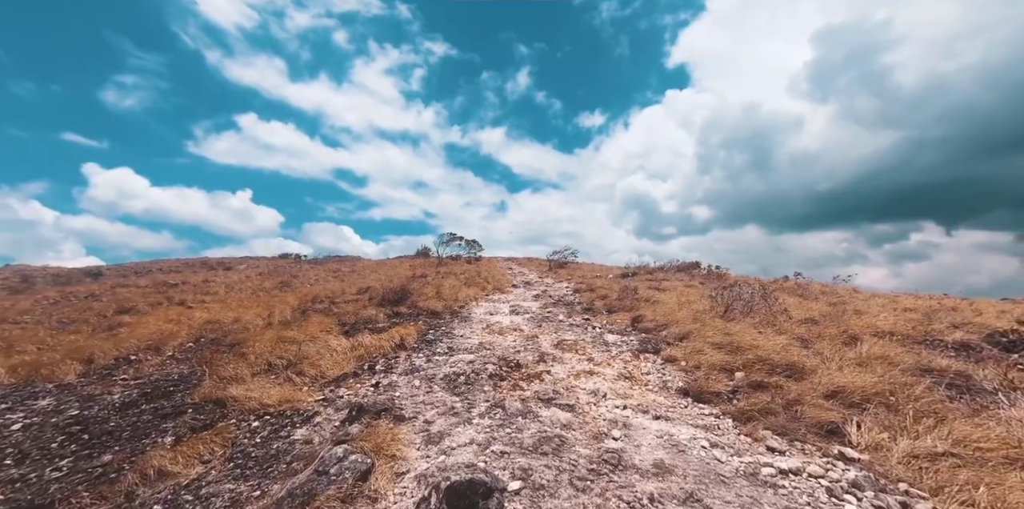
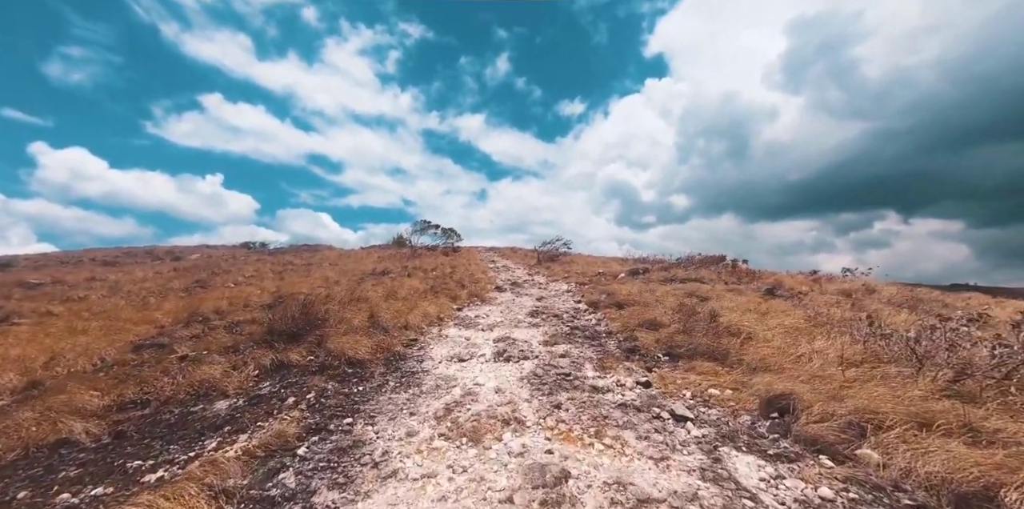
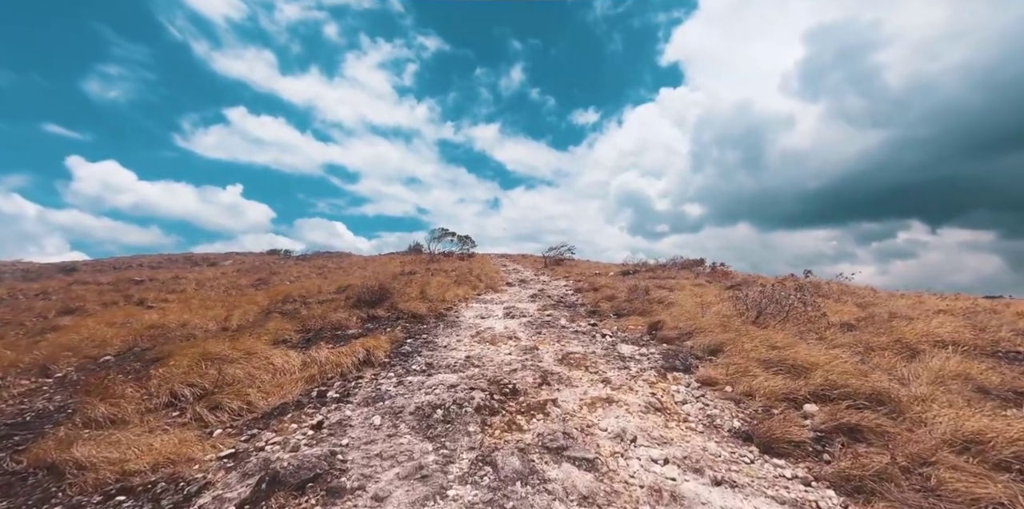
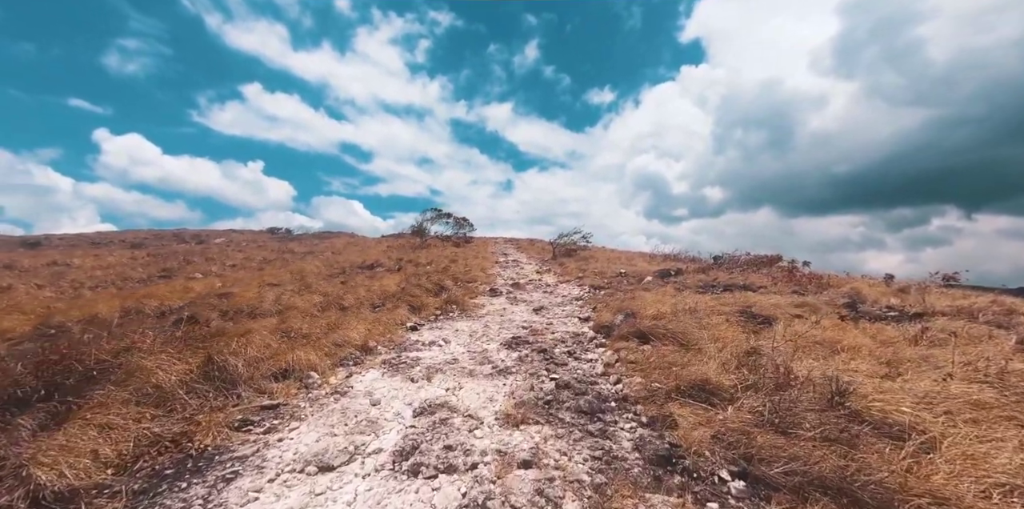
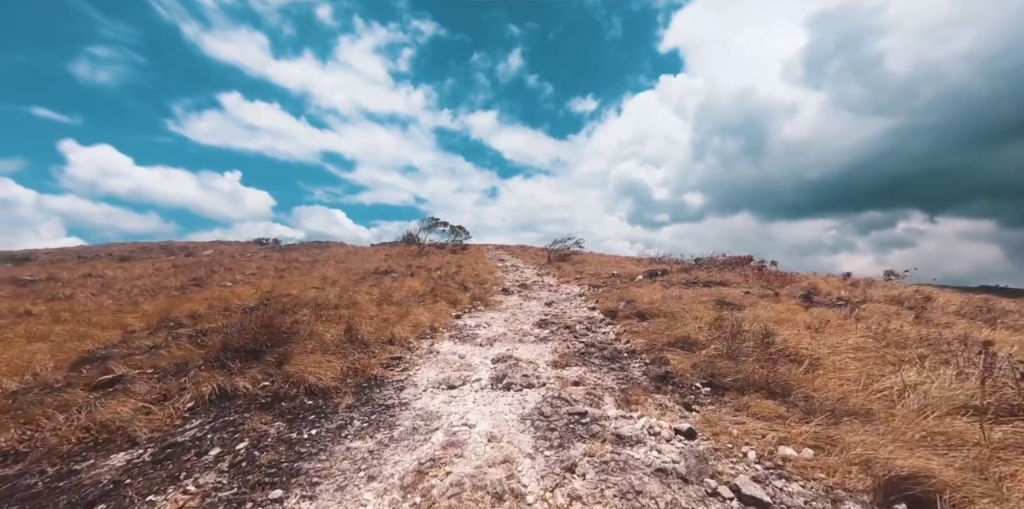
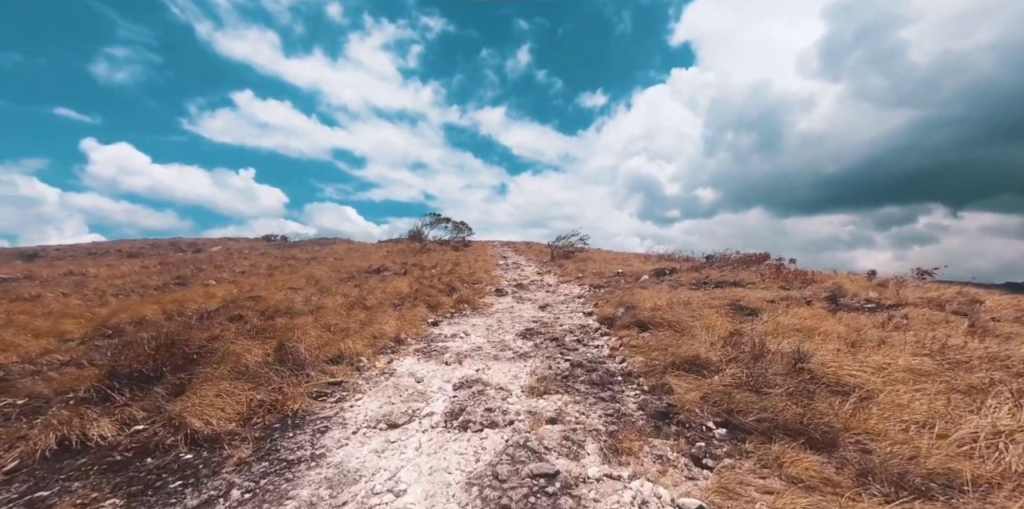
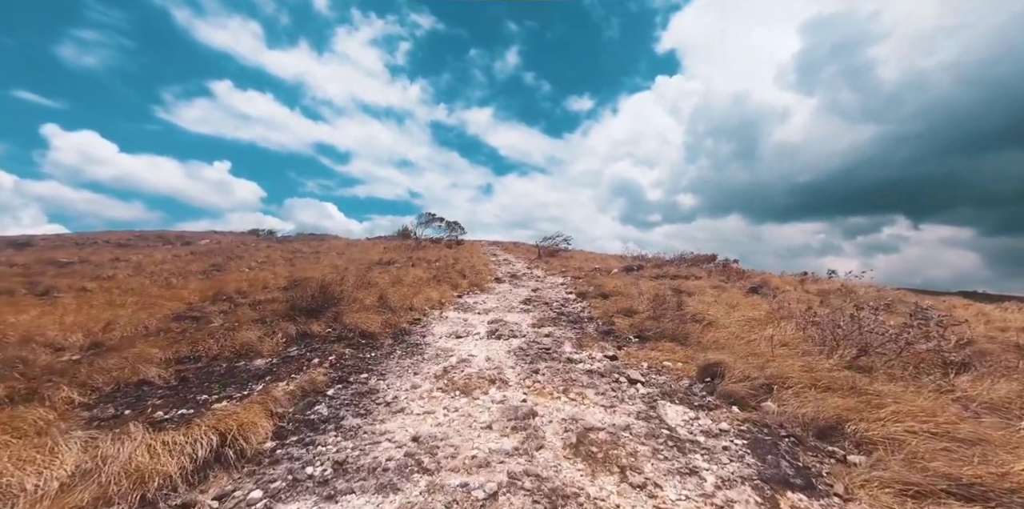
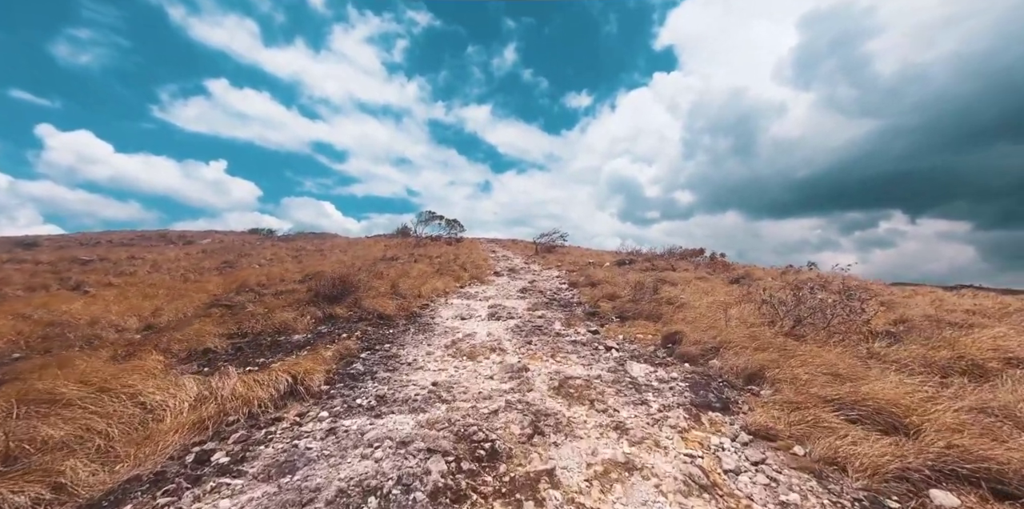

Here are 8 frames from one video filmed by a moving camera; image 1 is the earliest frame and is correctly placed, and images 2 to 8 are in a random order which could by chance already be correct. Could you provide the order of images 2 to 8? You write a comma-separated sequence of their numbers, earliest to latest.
3, 8, 7, 2, 5, 6, 4
